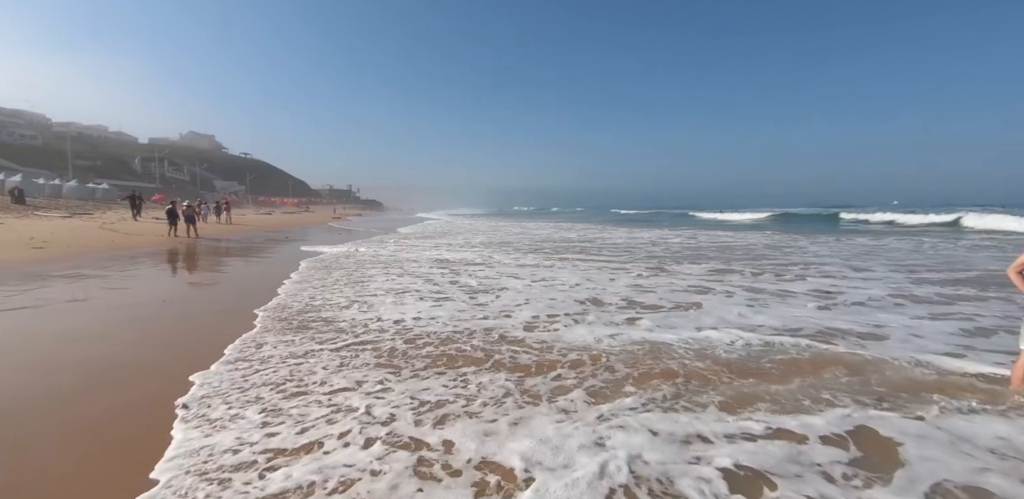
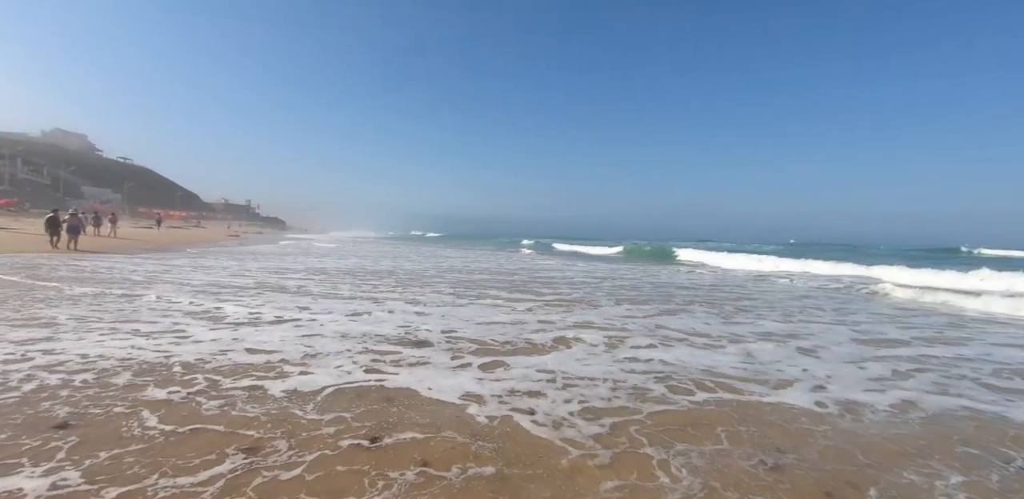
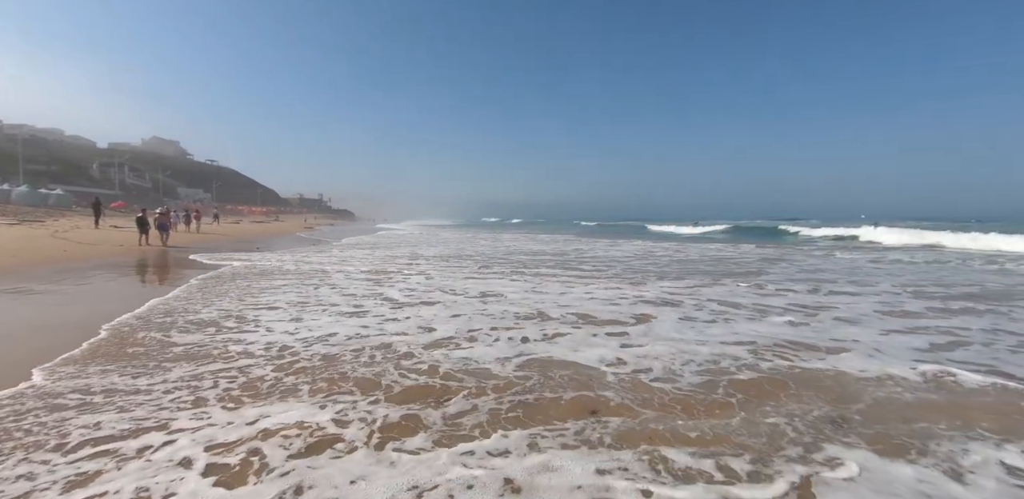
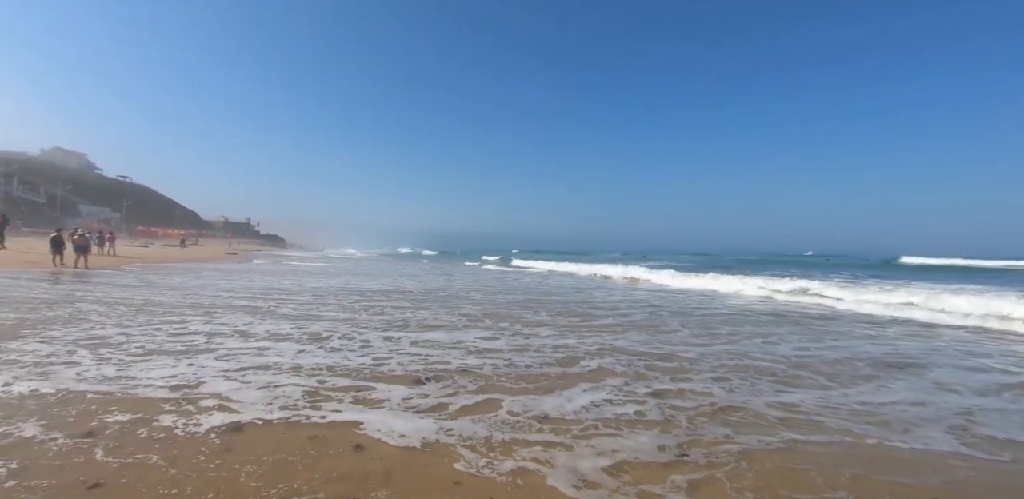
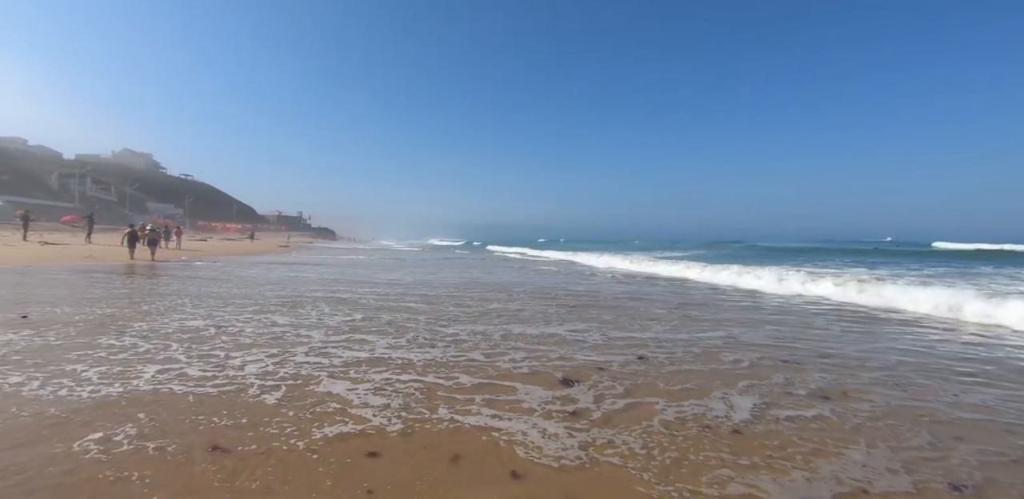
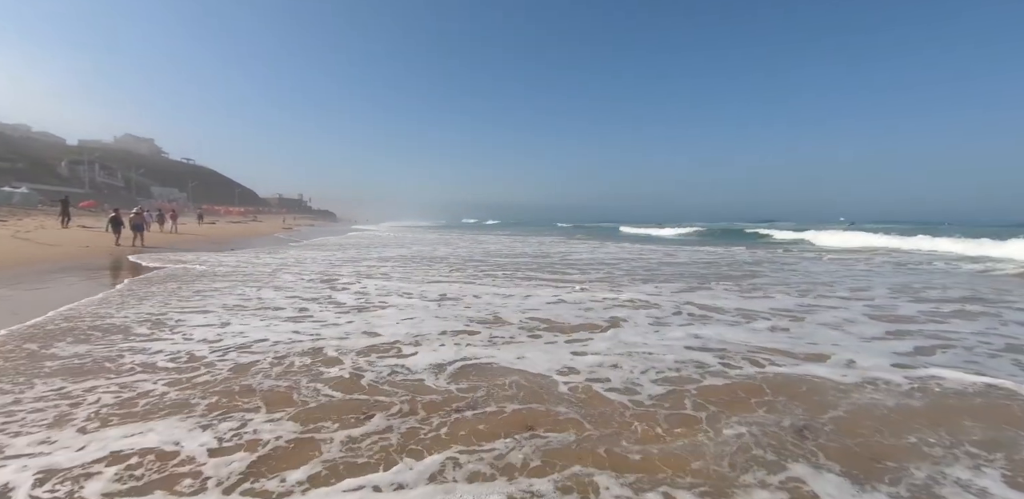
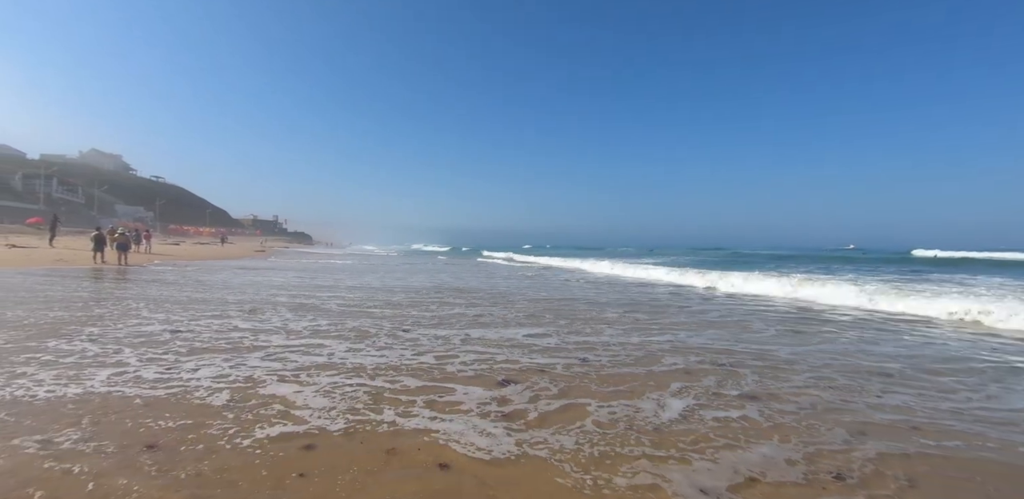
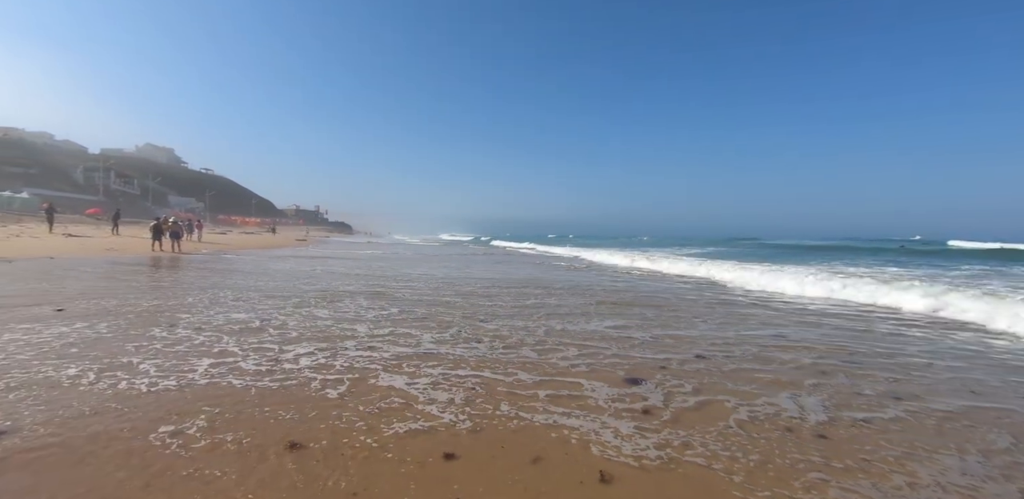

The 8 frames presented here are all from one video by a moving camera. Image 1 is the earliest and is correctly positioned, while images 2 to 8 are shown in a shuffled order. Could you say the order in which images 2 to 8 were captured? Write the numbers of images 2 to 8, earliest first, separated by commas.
3, 6, 2, 4, 7, 5, 8
